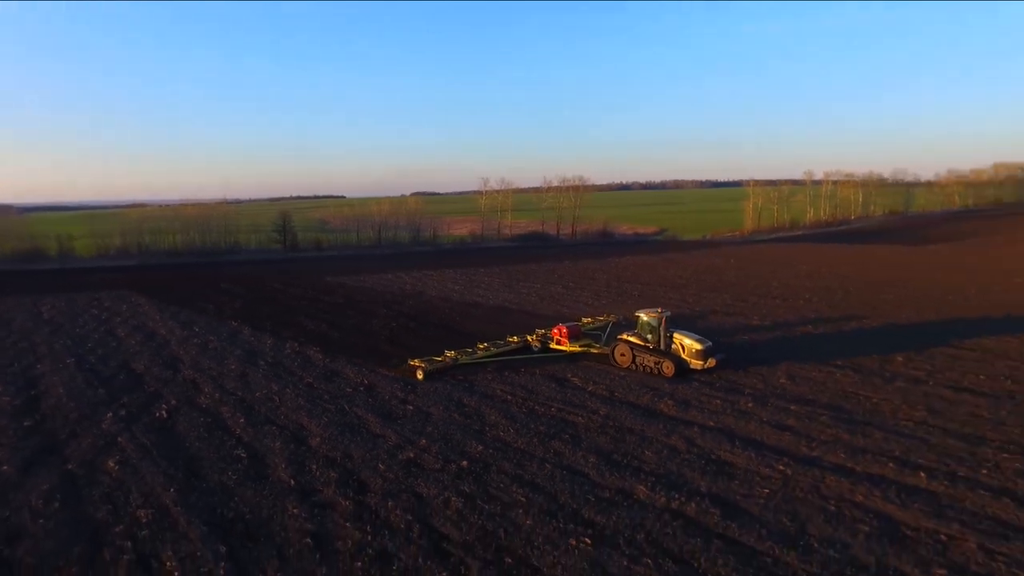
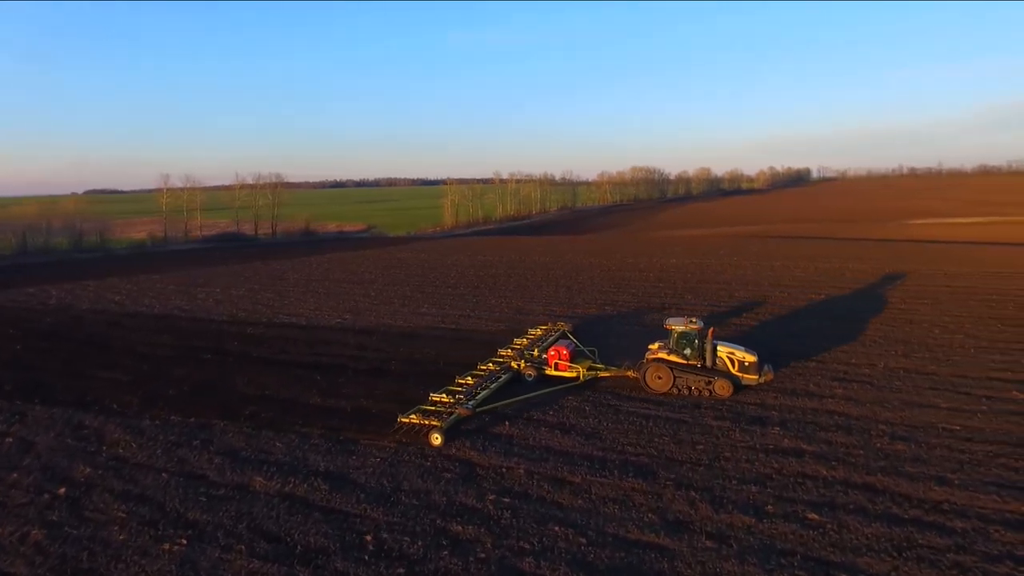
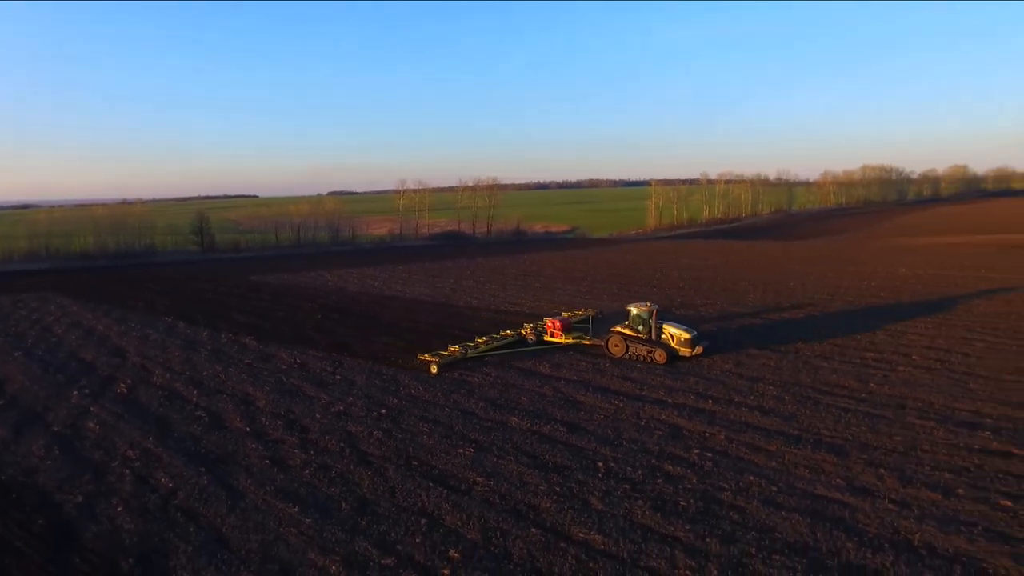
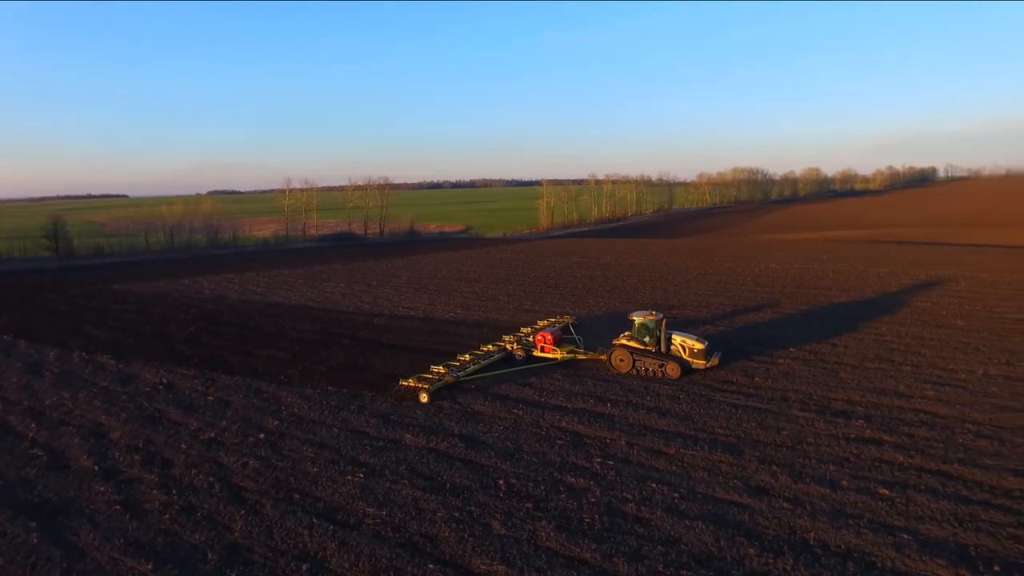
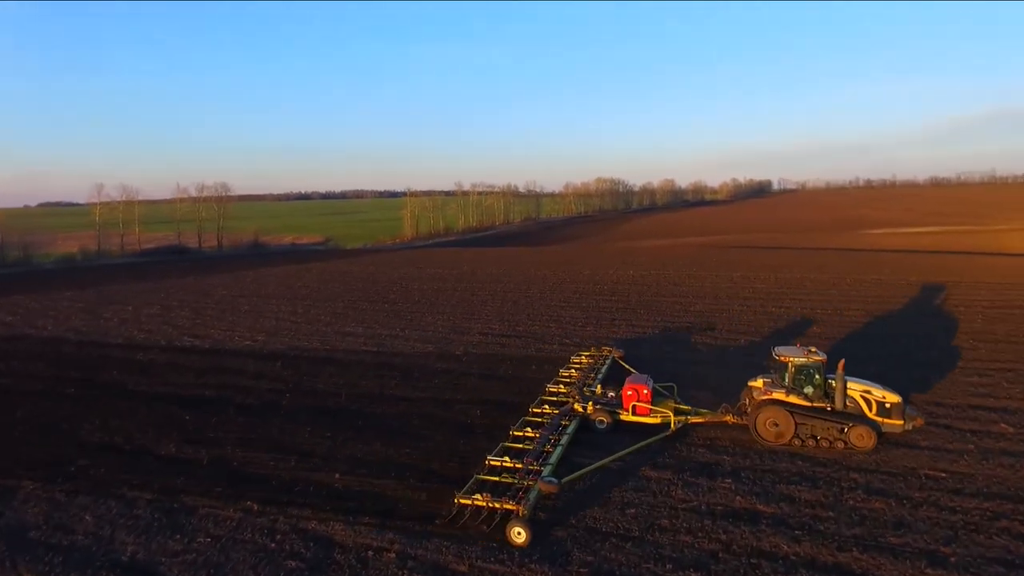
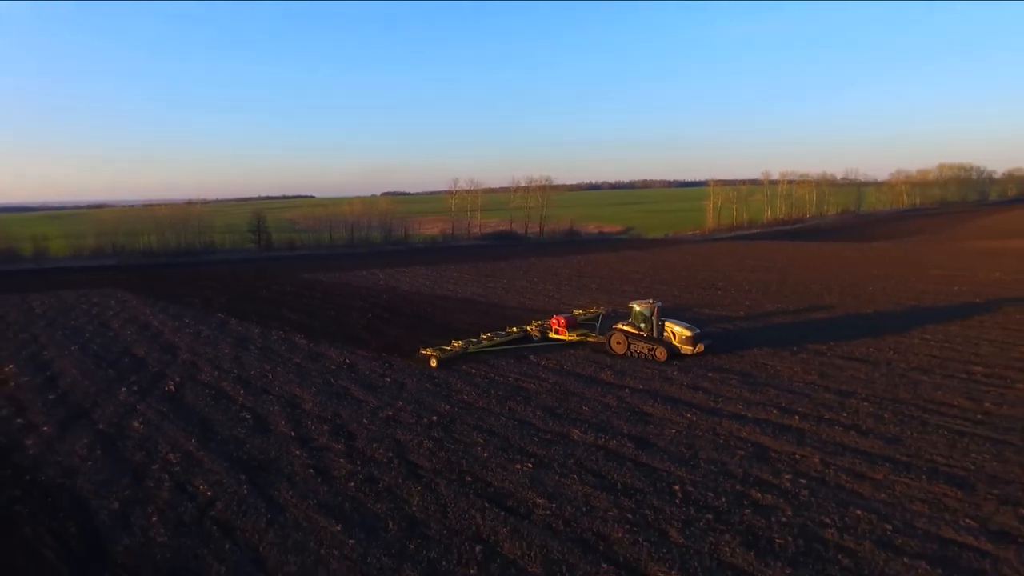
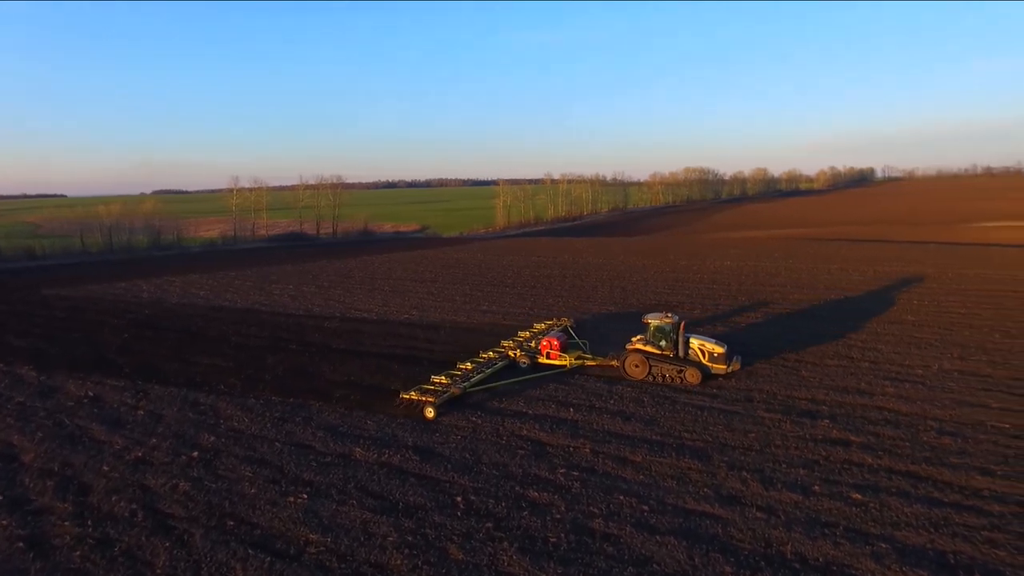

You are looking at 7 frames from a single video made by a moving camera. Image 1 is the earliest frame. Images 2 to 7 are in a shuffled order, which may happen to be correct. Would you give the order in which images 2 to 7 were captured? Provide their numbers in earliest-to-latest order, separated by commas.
6, 3, 4, 7, 2, 5
